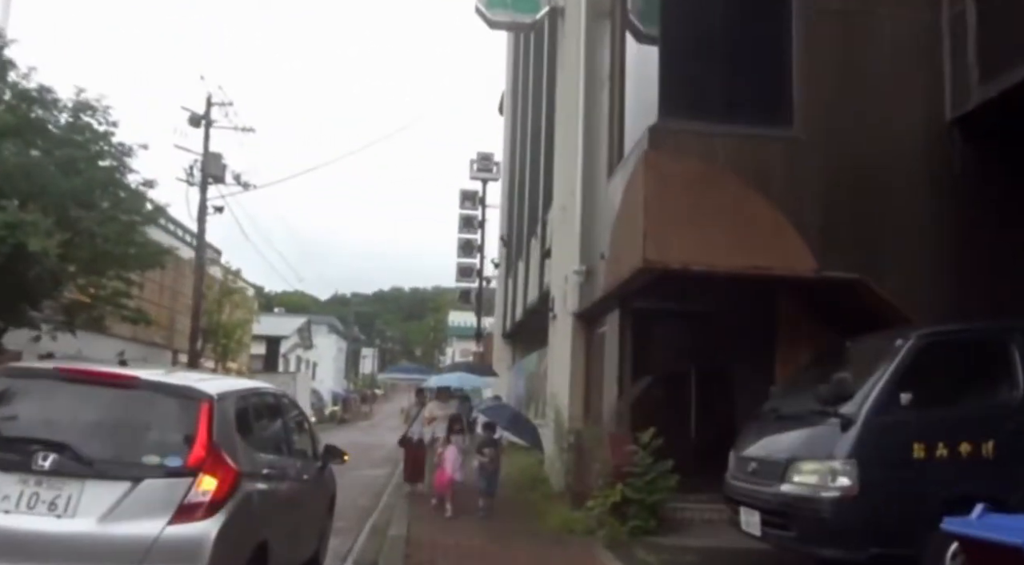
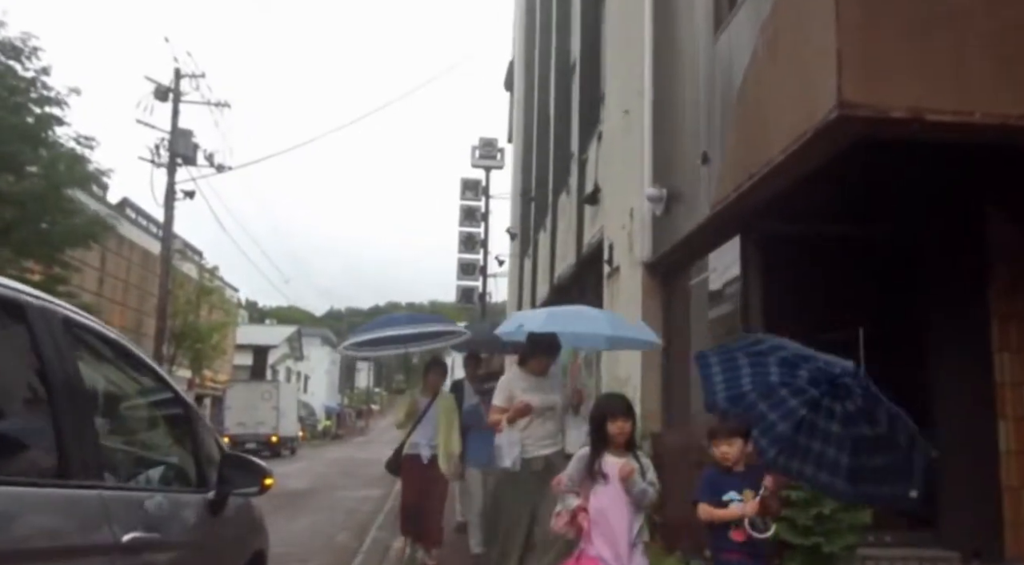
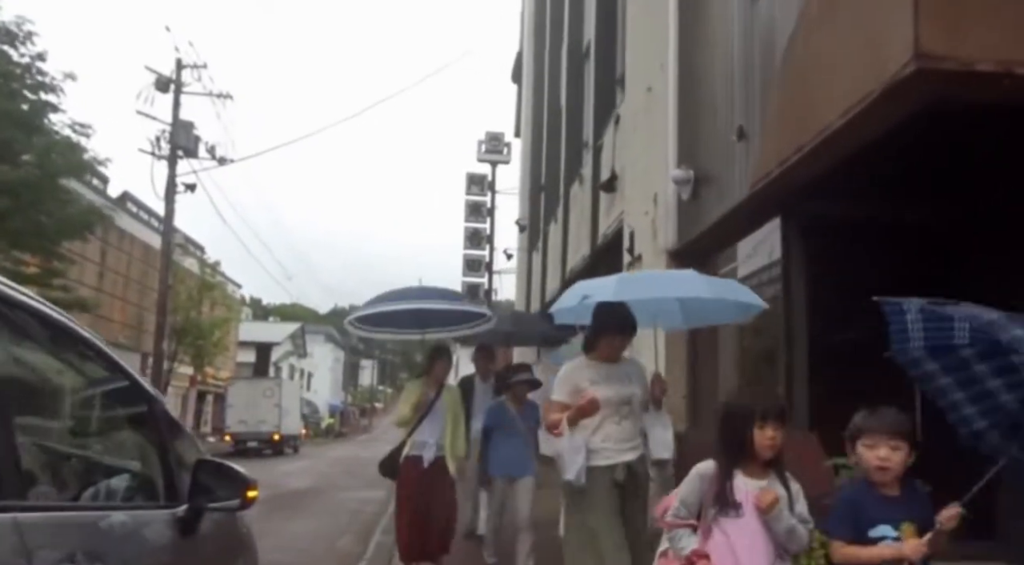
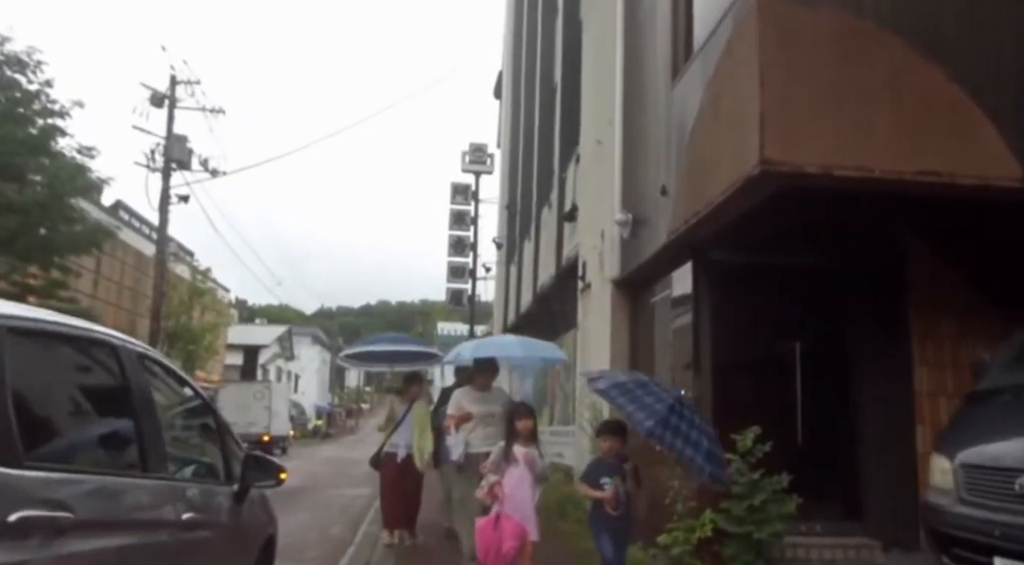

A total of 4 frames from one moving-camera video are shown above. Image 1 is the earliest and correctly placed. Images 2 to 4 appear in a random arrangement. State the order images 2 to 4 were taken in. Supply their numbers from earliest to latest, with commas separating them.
4, 2, 3
